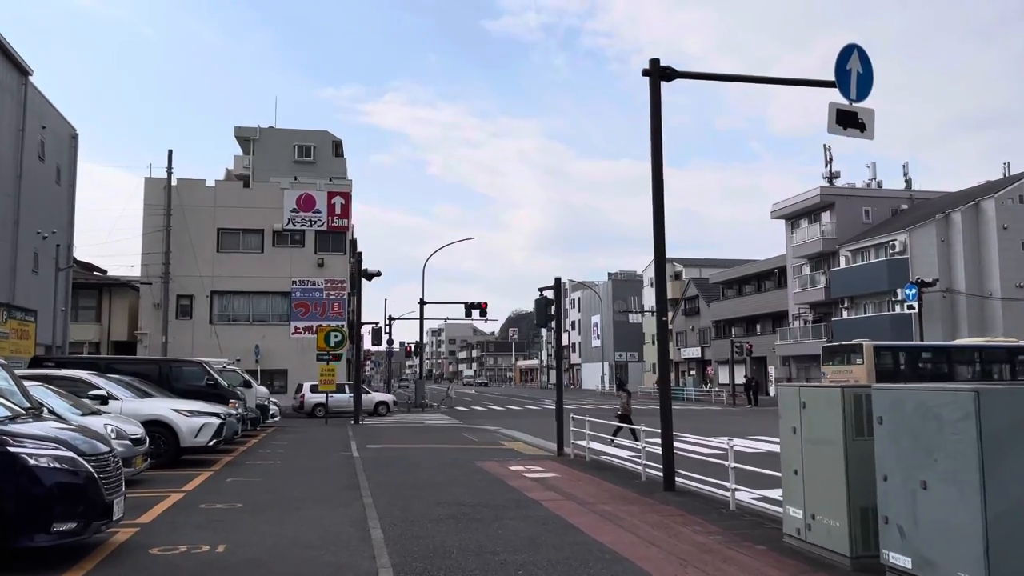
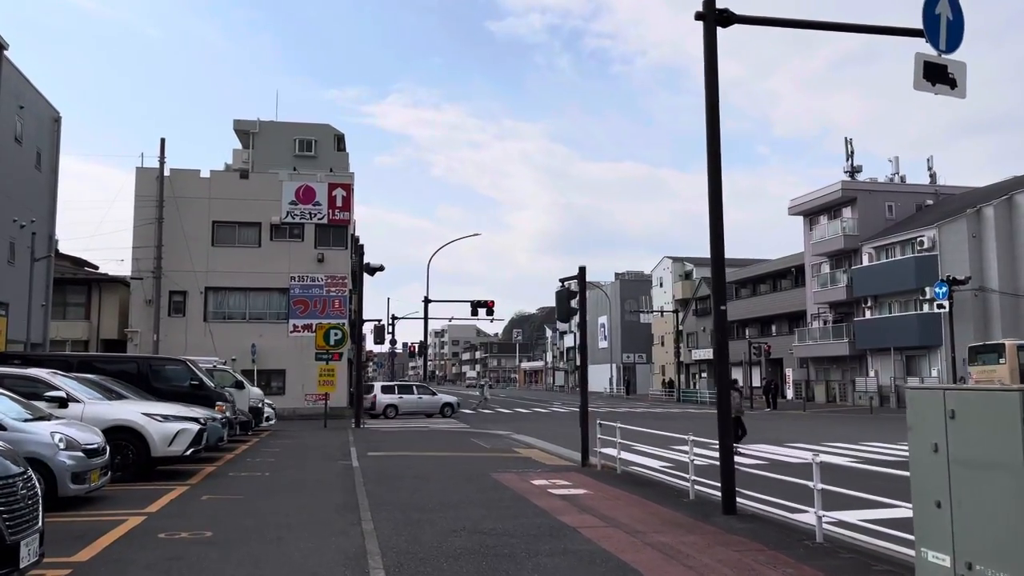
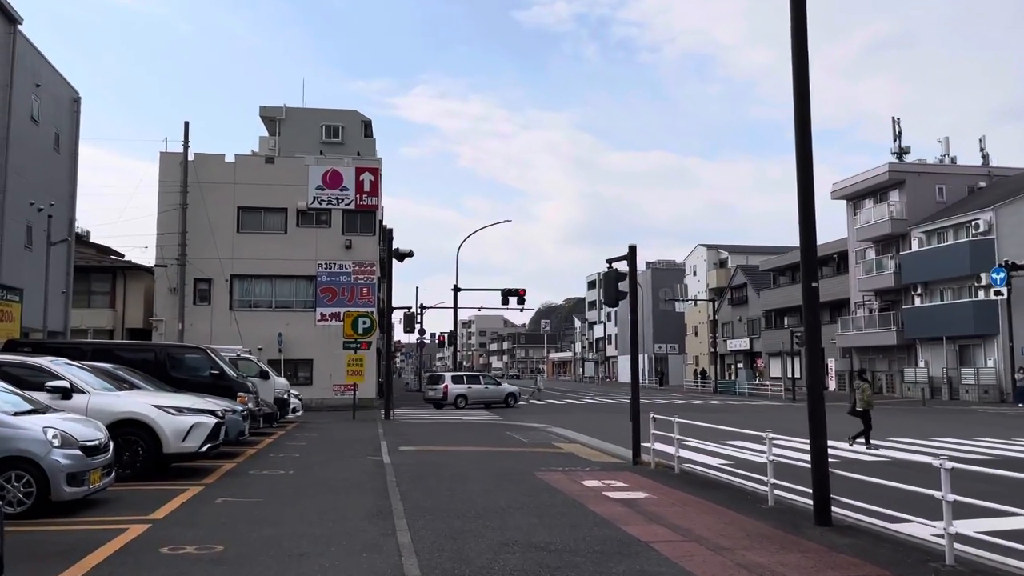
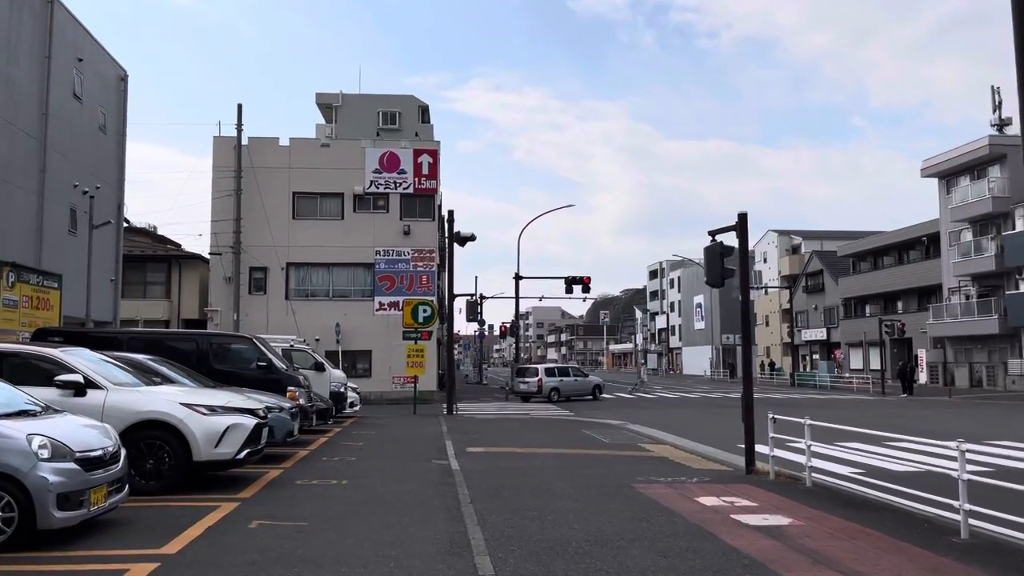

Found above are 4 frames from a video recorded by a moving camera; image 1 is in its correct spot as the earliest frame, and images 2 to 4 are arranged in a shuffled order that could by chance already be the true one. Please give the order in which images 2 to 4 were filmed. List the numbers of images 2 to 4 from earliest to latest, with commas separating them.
2, 3, 4
